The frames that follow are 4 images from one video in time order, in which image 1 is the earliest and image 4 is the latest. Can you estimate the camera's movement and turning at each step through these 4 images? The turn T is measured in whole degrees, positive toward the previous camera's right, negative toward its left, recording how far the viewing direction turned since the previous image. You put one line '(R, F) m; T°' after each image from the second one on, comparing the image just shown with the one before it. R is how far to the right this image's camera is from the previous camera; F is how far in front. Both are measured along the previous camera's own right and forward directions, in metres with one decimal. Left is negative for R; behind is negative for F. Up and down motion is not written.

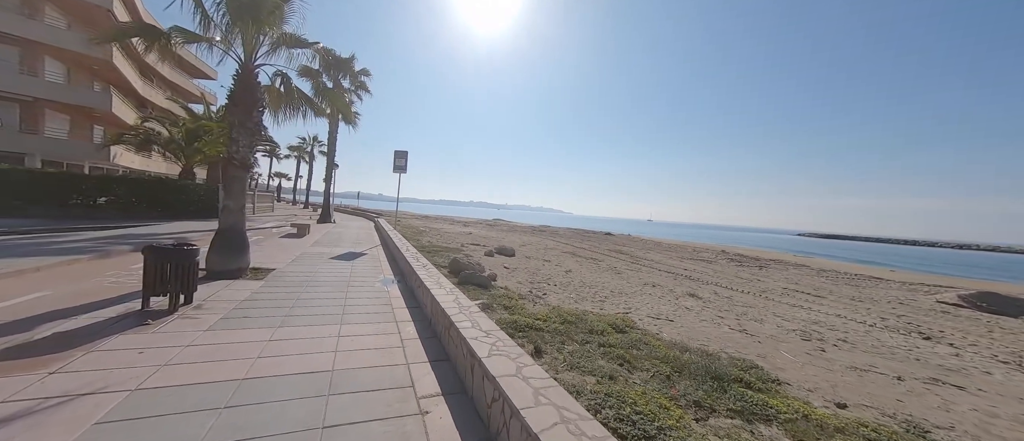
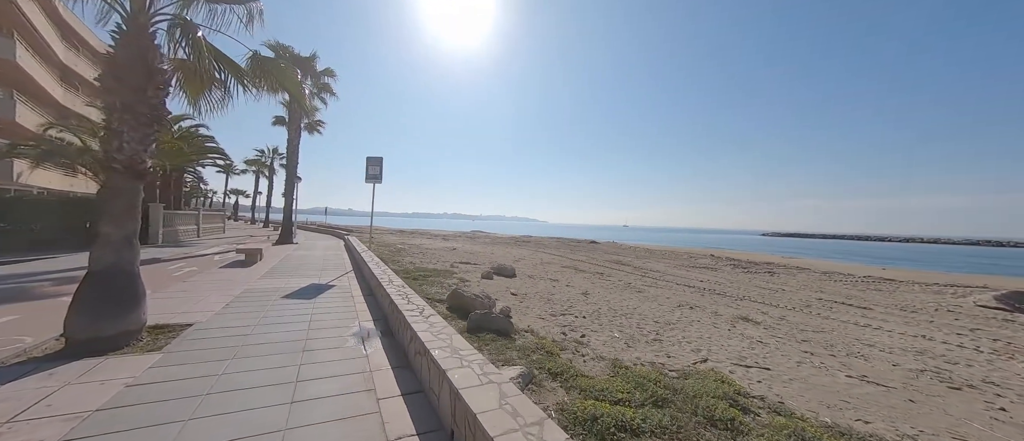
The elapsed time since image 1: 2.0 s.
(-0.8, +1.8) m; +4°
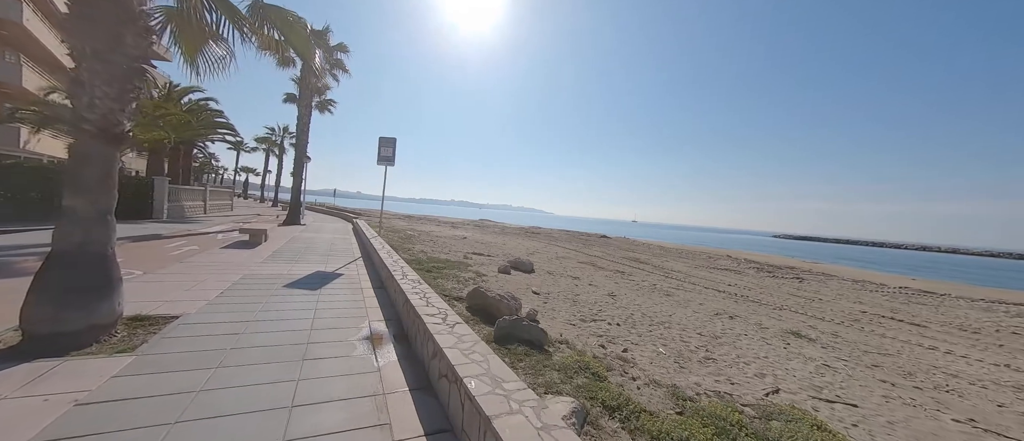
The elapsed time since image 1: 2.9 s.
(-0.4, +0.7) m; -1°
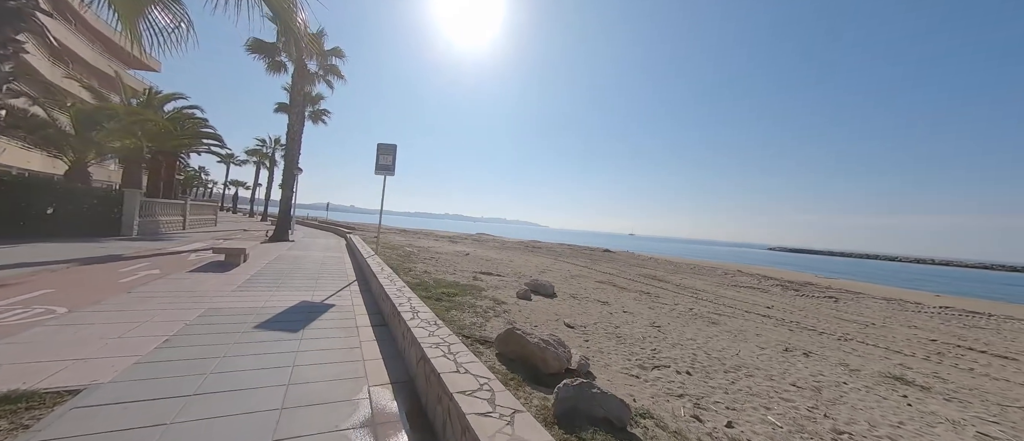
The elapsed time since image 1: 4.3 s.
(-0.6, +1.2) m; +1°
